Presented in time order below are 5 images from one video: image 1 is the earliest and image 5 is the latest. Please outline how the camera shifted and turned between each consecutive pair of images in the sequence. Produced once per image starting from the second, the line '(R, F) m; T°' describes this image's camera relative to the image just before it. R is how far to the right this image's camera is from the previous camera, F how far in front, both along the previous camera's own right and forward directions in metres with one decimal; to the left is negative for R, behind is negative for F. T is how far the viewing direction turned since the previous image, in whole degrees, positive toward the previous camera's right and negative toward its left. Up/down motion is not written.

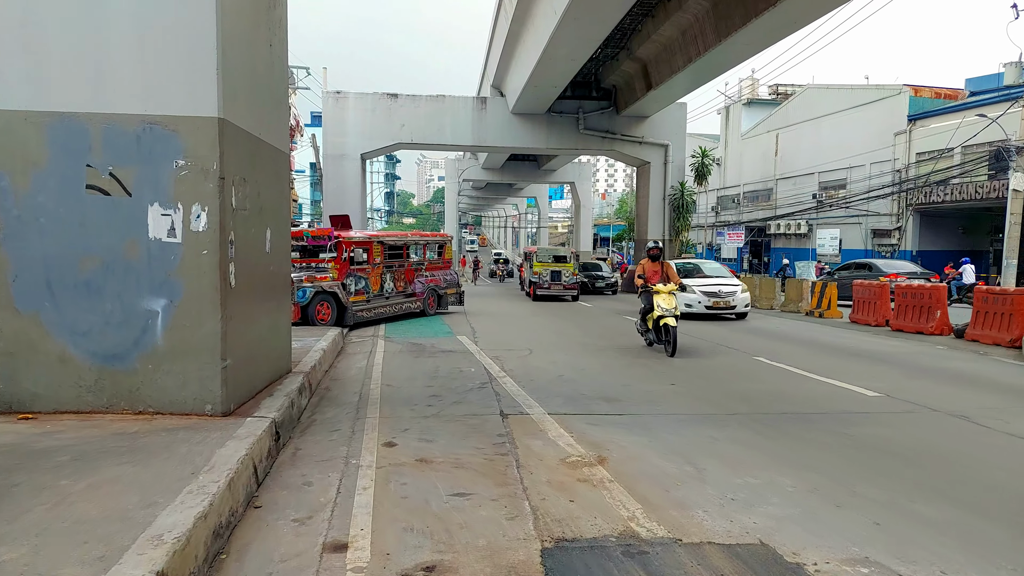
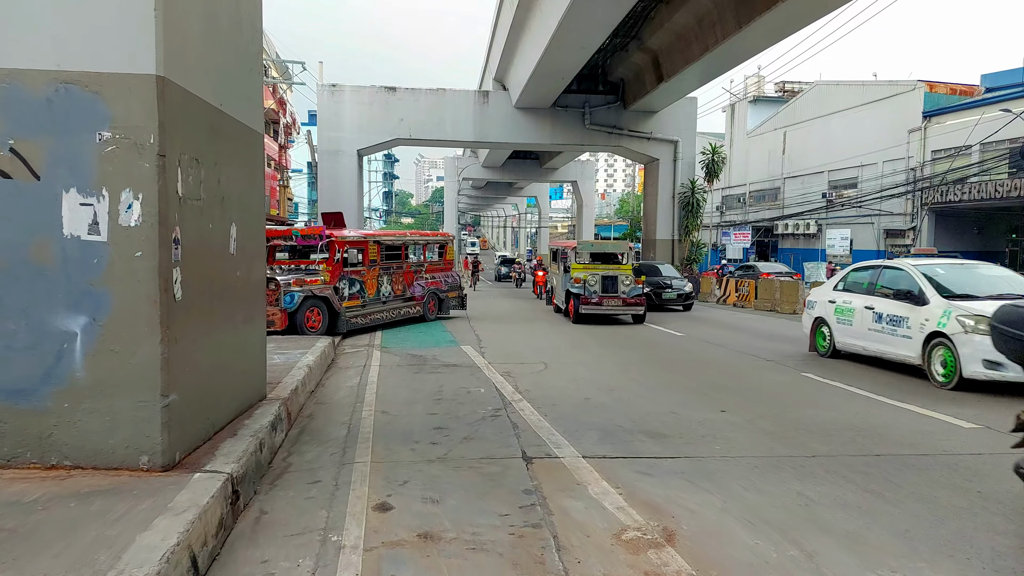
(-0.2, +1.2) m; 0°
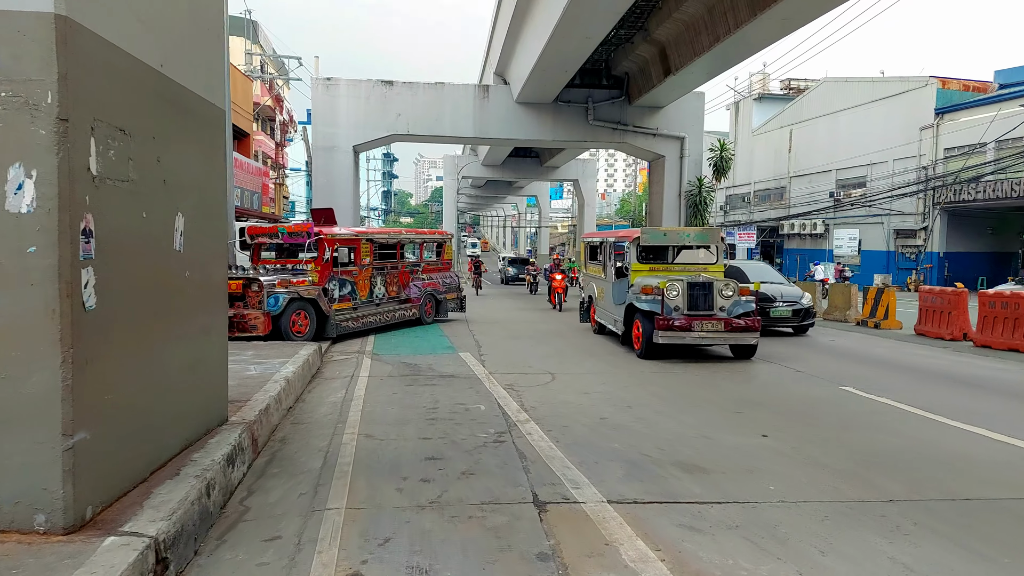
(-0.1, +0.9) m; 0°
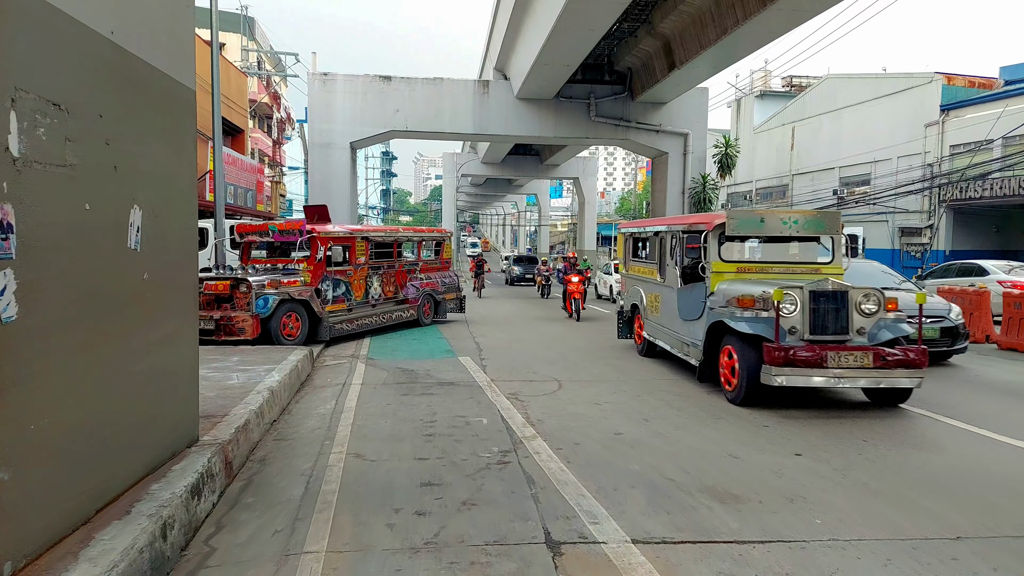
(0.0, +0.6) m; 0°
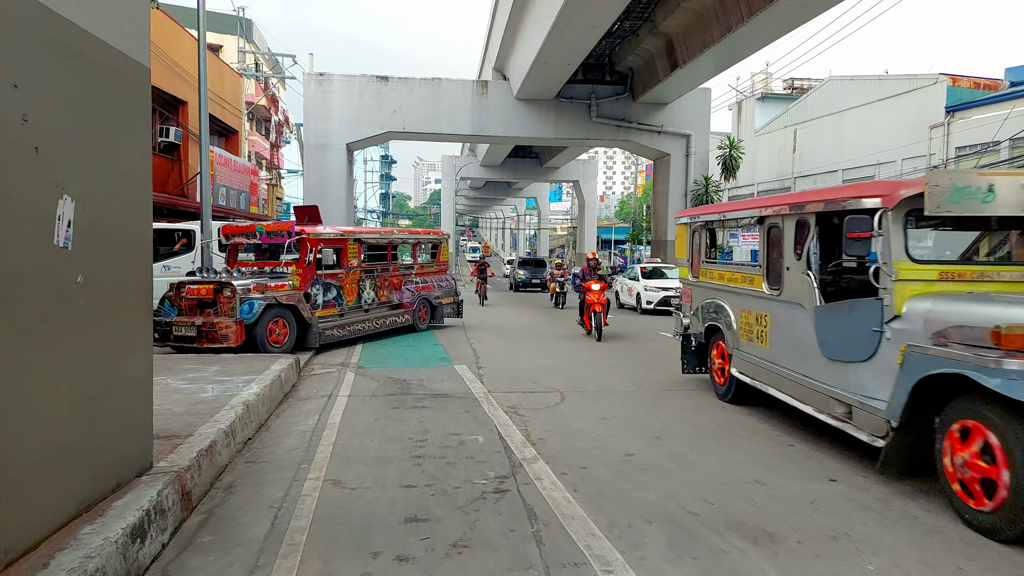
(0.0, +0.6) m; 0°
